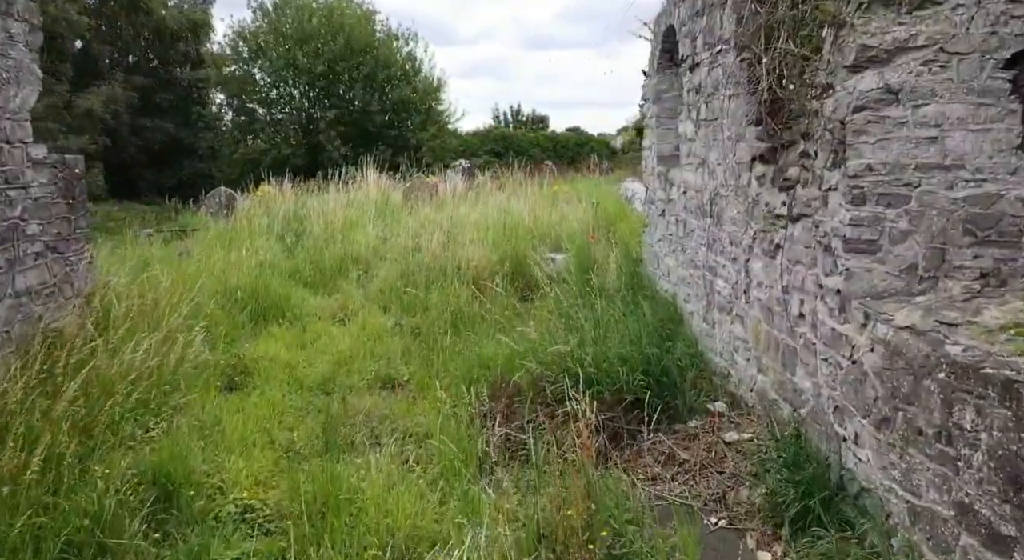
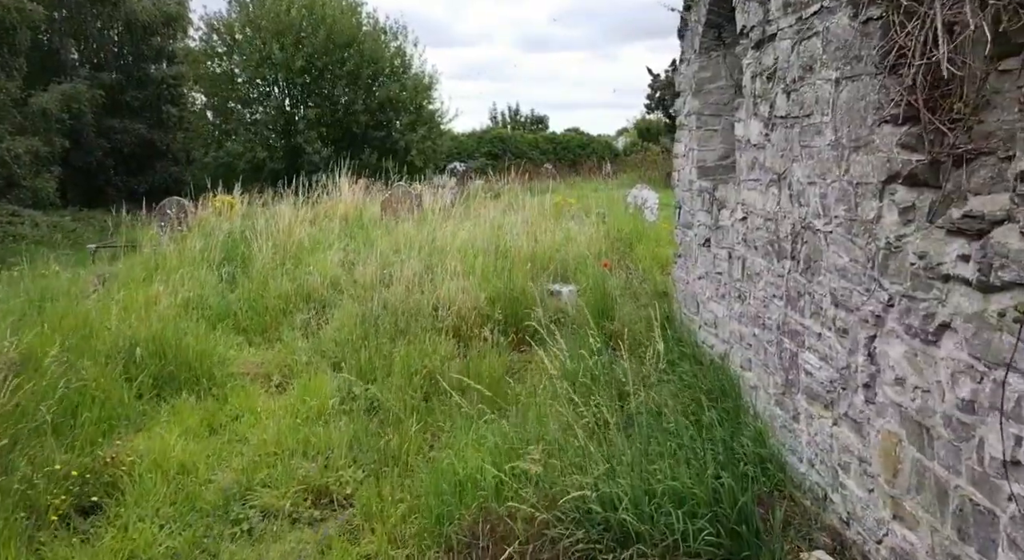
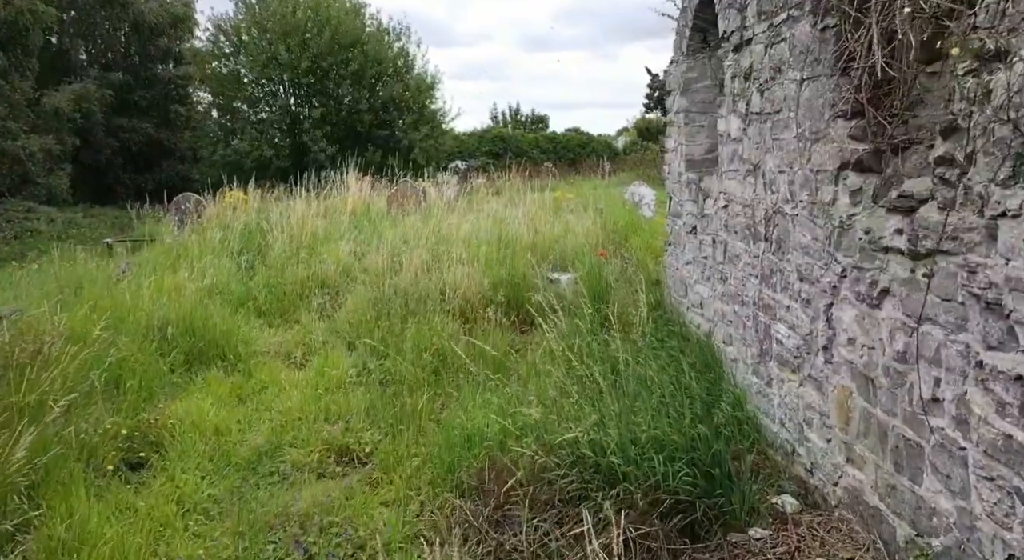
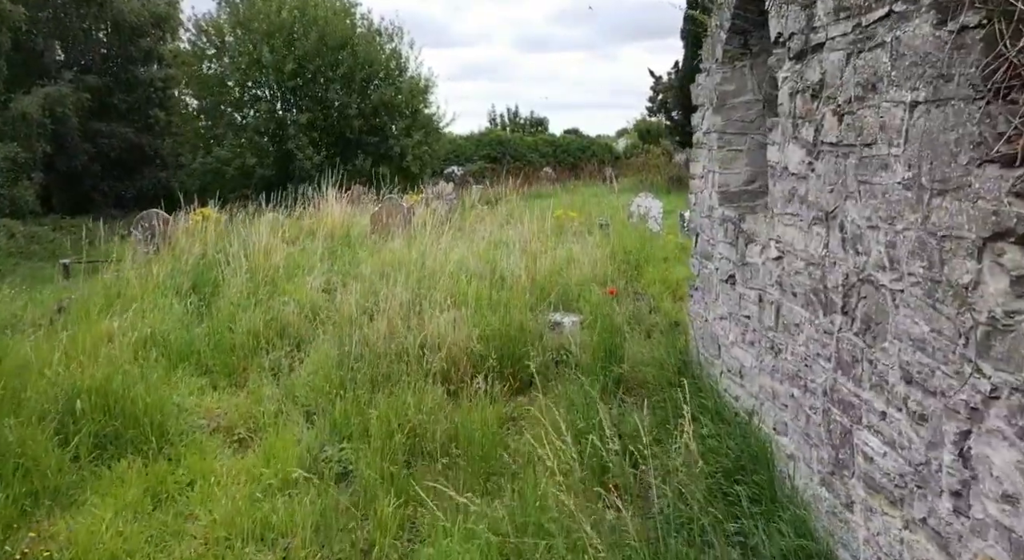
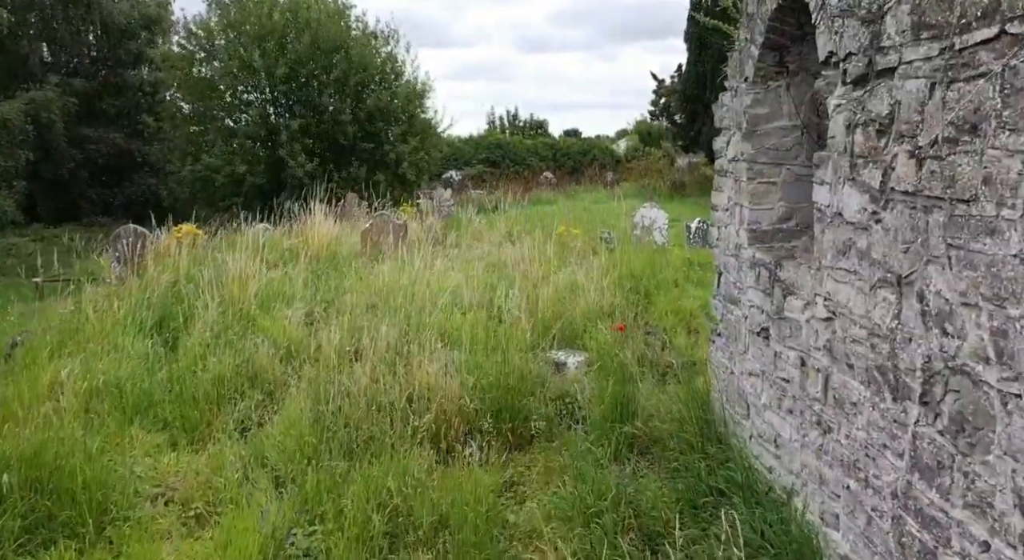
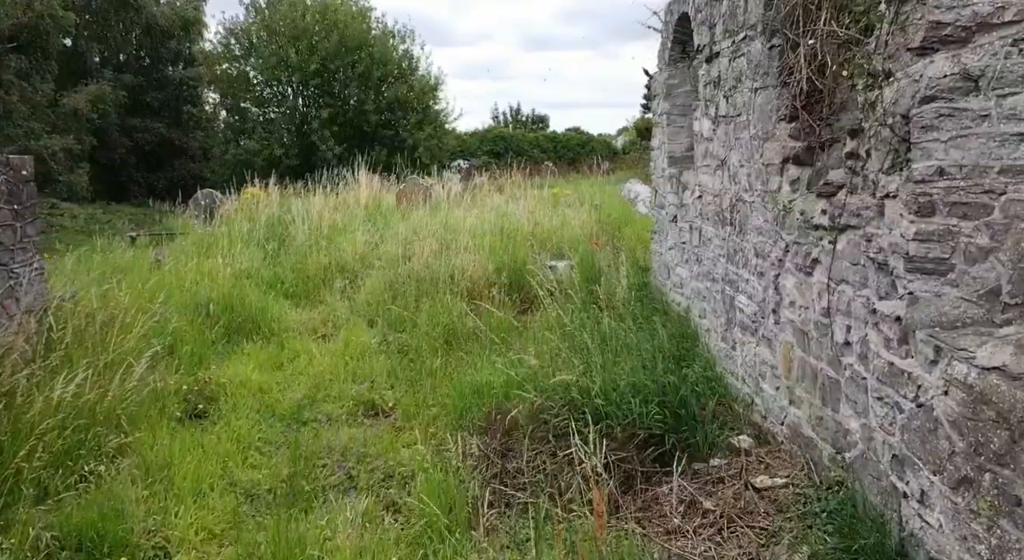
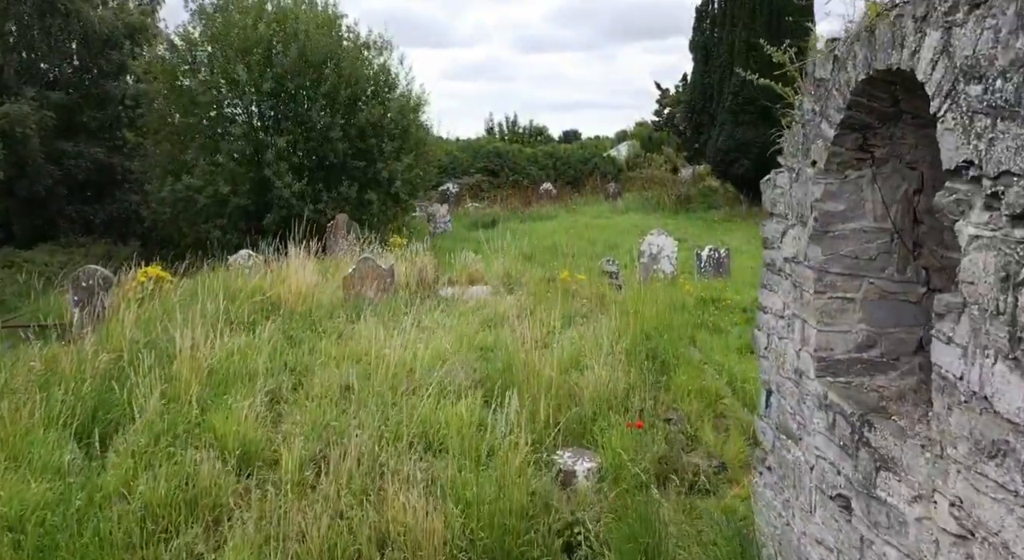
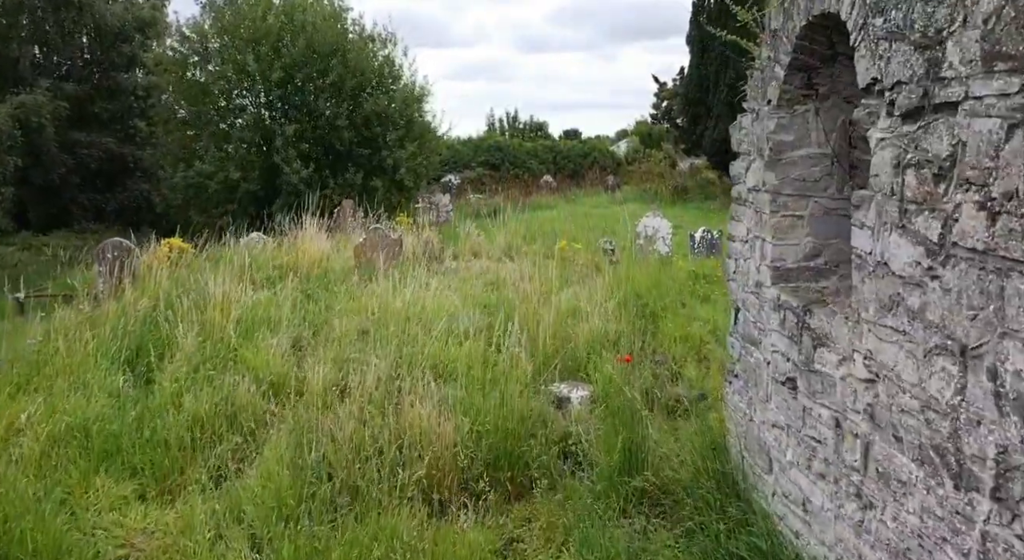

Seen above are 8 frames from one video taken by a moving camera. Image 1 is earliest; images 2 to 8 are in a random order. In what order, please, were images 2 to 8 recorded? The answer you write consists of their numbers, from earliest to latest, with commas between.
6, 3, 2, 4, 5, 8, 7
